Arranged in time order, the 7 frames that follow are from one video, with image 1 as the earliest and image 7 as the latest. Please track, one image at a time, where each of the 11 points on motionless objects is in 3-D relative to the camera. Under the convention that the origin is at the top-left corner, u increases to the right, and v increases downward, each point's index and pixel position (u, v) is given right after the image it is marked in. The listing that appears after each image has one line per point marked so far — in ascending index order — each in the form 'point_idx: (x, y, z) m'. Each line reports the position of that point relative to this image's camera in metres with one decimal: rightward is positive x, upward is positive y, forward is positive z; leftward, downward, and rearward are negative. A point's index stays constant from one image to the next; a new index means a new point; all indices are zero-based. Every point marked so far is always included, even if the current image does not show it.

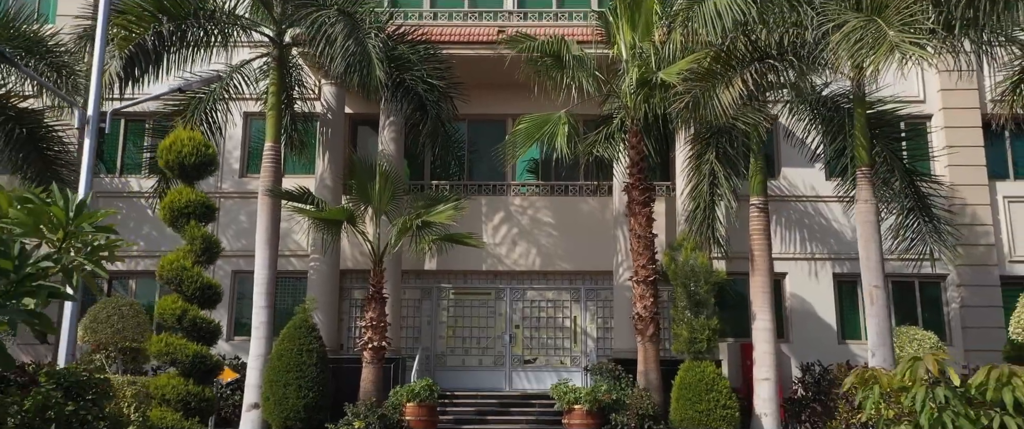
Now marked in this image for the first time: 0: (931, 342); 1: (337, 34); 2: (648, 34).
0: (+5.8, -1.8, +10.8) m
1: (-2.5, +2.5, +11.2) m
2: (+1.9, +2.6, +11.0) m
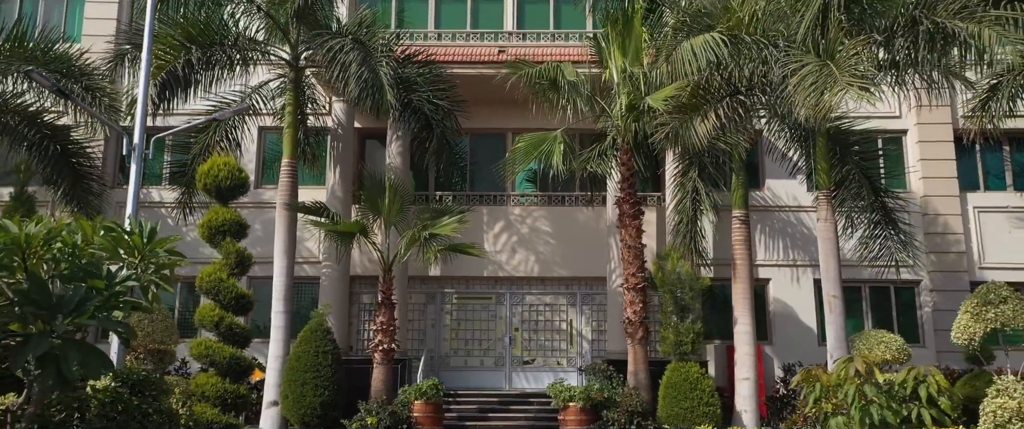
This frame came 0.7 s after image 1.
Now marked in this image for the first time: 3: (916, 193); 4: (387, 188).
0: (+5.8, -2.0, +11.7) m
1: (-2.5, +2.3, +12.1) m
2: (+1.9, +2.4, +12.0) m
3: (+8.1, +0.5, +15.6) m
4: (-2.2, +0.5, +13.3) m
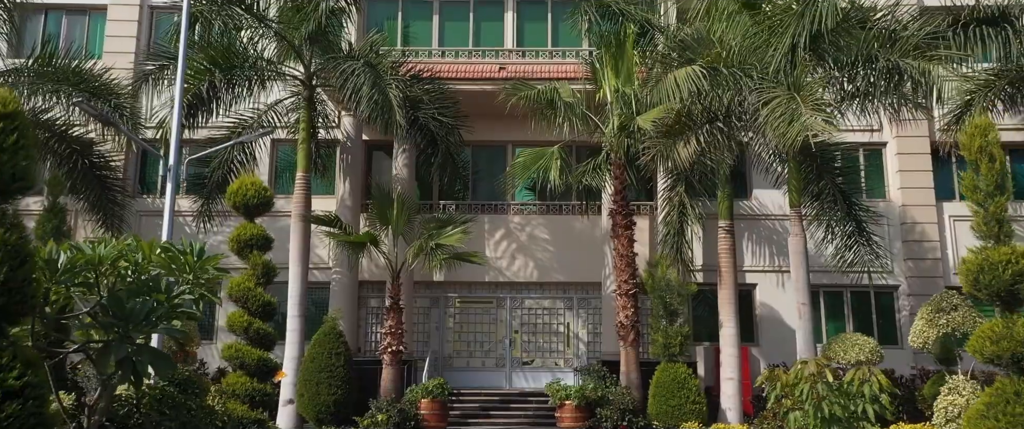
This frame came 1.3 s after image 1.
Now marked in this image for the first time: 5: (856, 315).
0: (+5.8, -2.1, +12.6) m
1: (-2.5, +2.1, +13.0) m
2: (+1.9, +2.2, +12.8) m
3: (+8.1, +0.3, +16.4) m
4: (-2.2, +0.3, +14.2) m
5: (+7.2, -2.1, +16.3) m
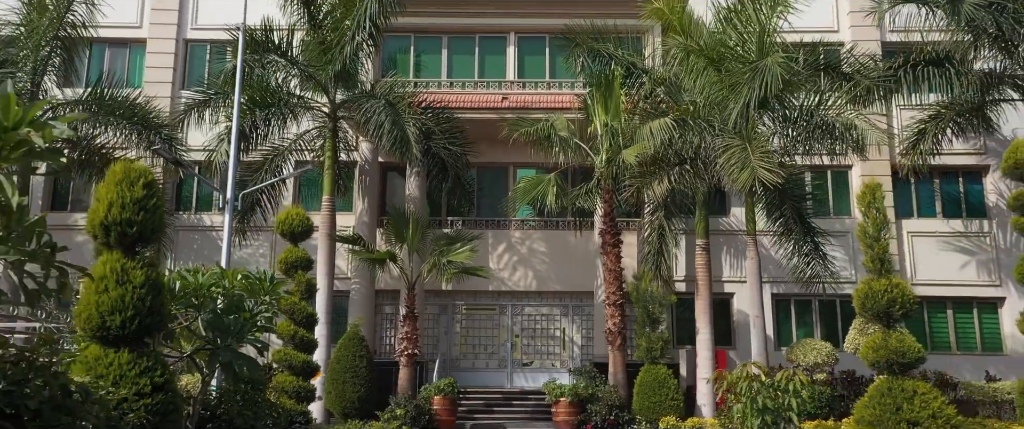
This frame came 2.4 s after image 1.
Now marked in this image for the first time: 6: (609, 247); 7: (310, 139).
0: (+5.8, -2.5, +14.4) m
1: (-2.4, +1.8, +14.8) m
2: (+2.0, +1.9, +14.6) m
3: (+8.1, -0.1, +18.3) m
4: (-2.1, -0.1, +16.0) m
5: (+7.2, -2.5, +18.1) m
6: (+1.9, -0.6, +15.0) m
7: (-4.3, +1.7, +16.4) m
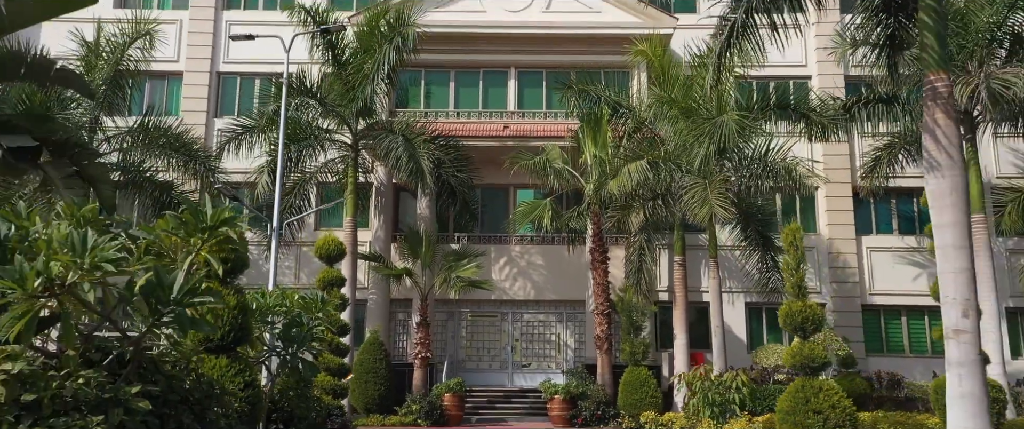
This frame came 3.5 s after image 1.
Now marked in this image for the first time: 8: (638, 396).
0: (+5.9, -3.0, +16.5) m
1: (-2.4, +1.3, +16.9) m
2: (+2.0, +1.4, +16.8) m
3: (+8.1, -0.5, +20.4) m
4: (-2.1, -0.5, +18.1) m
5: (+7.2, -2.9, +20.2) m
6: (+1.9, -1.1, +17.2) m
7: (-4.3, +1.2, +18.5) m
8: (+2.7, -3.8, +16.4) m
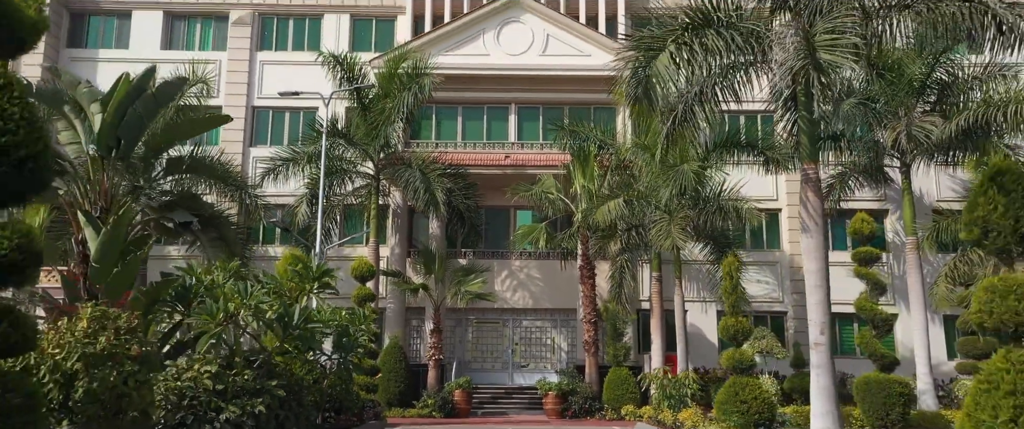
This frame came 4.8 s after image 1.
0: (+5.9, -3.5, +19.4) m
1: (-2.4, +0.8, +19.8) m
2: (+2.0, +0.8, +19.6) m
3: (+8.2, -1.1, +23.3) m
4: (-2.1, -1.1, +21.0) m
5: (+7.2, -3.5, +23.1) m
6: (+1.9, -1.7, +20.0) m
7: (-4.3, +0.6, +21.4) m
8: (+2.7, -4.4, +19.2) m
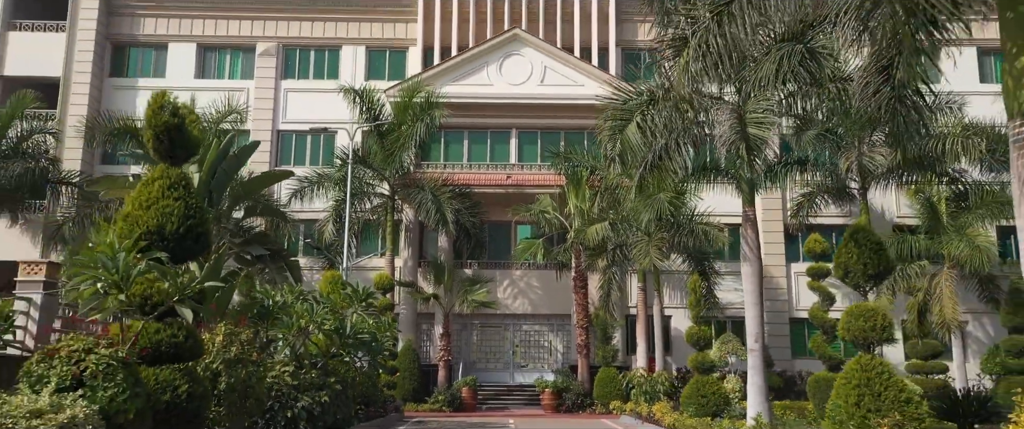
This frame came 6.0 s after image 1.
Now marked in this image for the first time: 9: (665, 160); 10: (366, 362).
0: (+5.9, -4.0, +21.9) m
1: (-2.4, +0.3, +22.3) m
2: (+2.0, +0.4, +22.1) m
3: (+8.2, -1.6, +25.8) m
4: (-2.1, -1.6, +23.5) m
5: (+7.3, -4.0, +25.6) m
6: (+1.9, -2.1, +22.5) m
7: (-4.2, +0.2, +23.9) m
8: (+2.7, -4.9, +21.7) m
9: (+2.8, +1.0, +13.9) m
10: (-2.8, -2.9, +14.9) m
